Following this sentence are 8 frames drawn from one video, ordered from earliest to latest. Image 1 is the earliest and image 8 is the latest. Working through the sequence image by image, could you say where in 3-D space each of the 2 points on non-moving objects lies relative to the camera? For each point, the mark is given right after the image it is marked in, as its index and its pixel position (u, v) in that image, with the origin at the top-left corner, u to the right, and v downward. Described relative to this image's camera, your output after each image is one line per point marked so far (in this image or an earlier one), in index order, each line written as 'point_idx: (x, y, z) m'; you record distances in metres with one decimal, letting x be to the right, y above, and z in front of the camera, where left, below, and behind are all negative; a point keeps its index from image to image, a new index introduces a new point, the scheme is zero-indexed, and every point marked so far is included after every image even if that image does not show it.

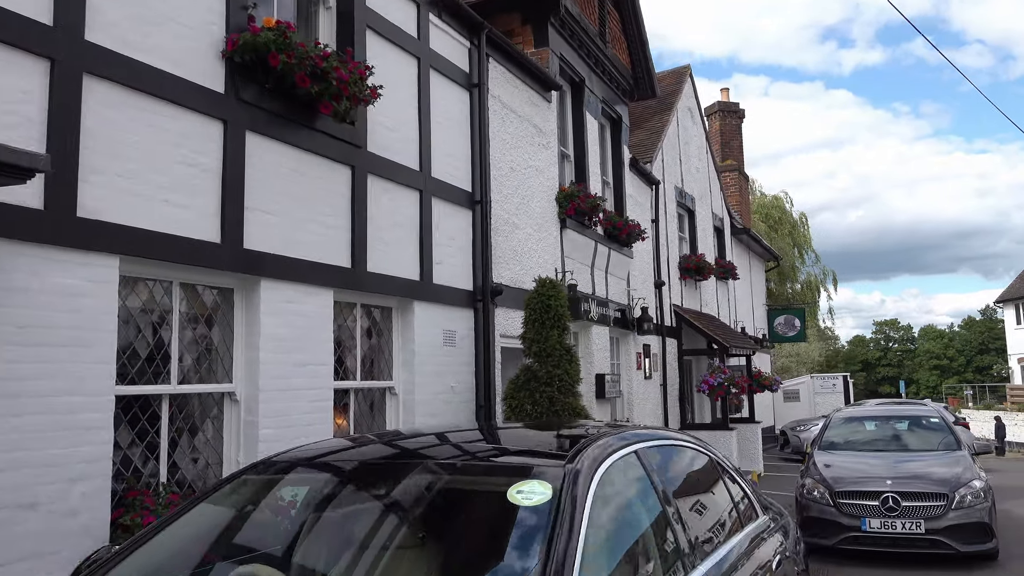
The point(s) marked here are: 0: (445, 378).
0: (-0.5, -0.7, +7.0) m
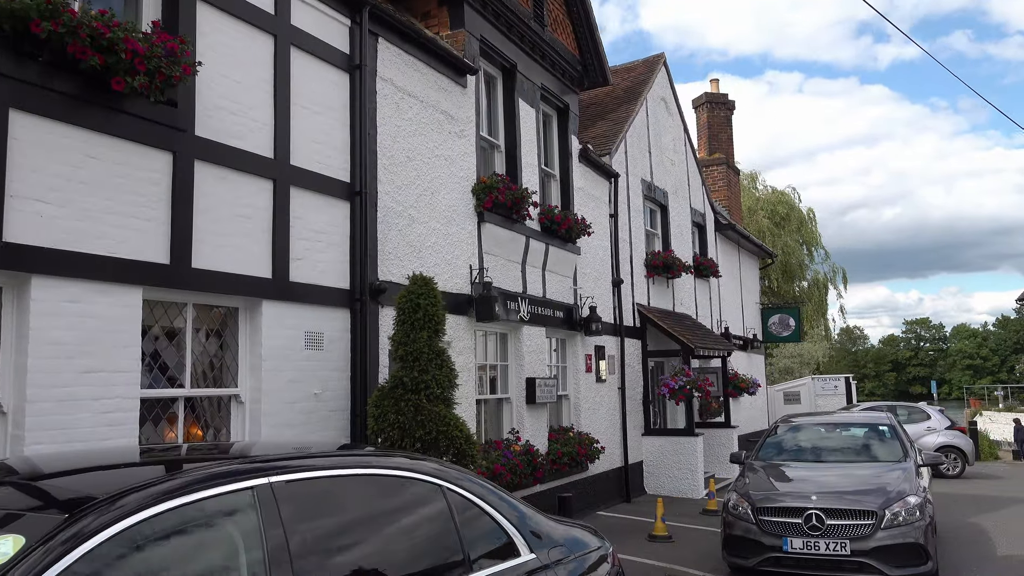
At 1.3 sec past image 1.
0: (-1.5, -0.7, +6.4) m
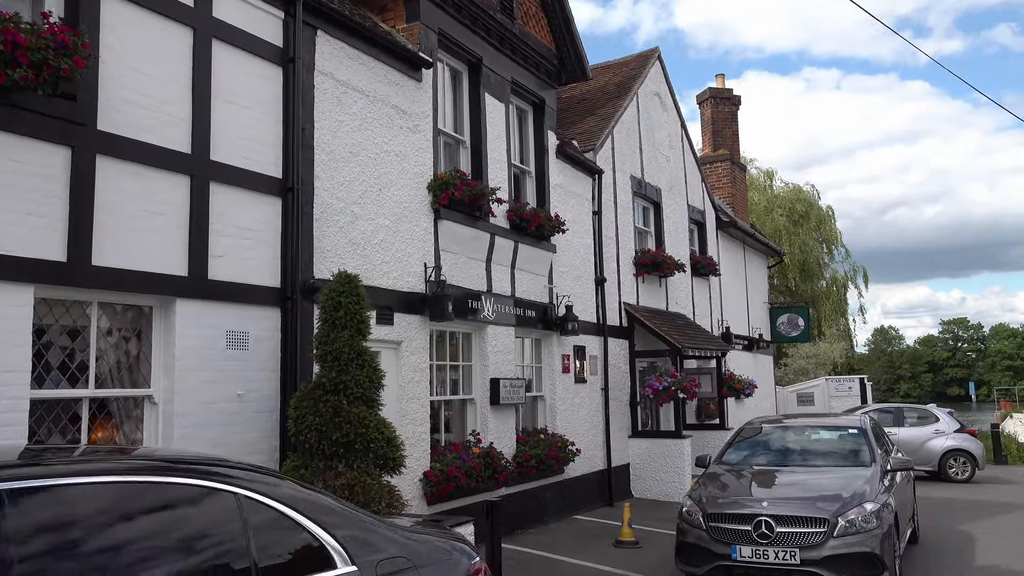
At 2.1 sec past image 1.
0: (-2.0, -0.7, +6.2) m
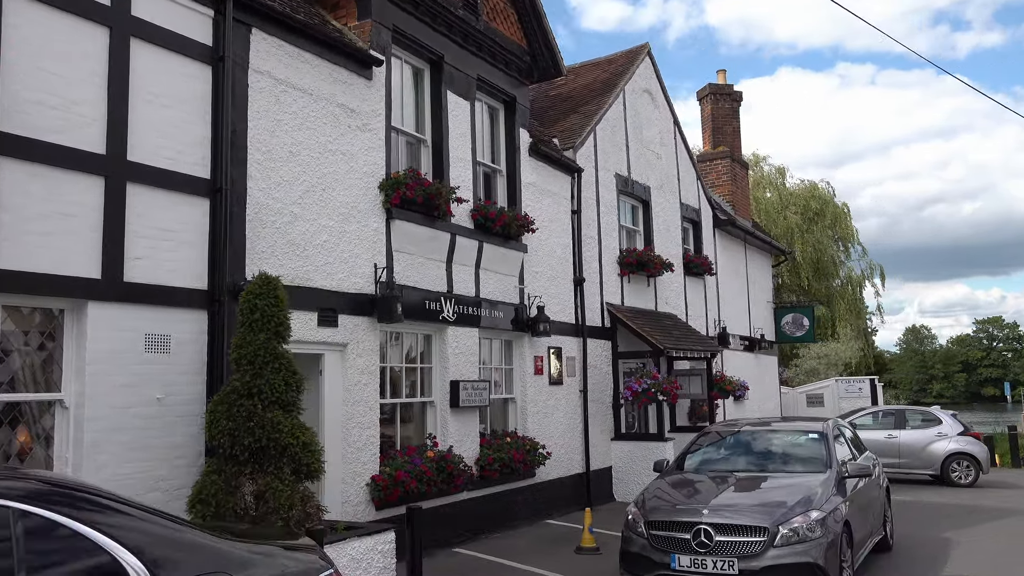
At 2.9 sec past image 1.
0: (-2.6, -0.7, +6.1) m
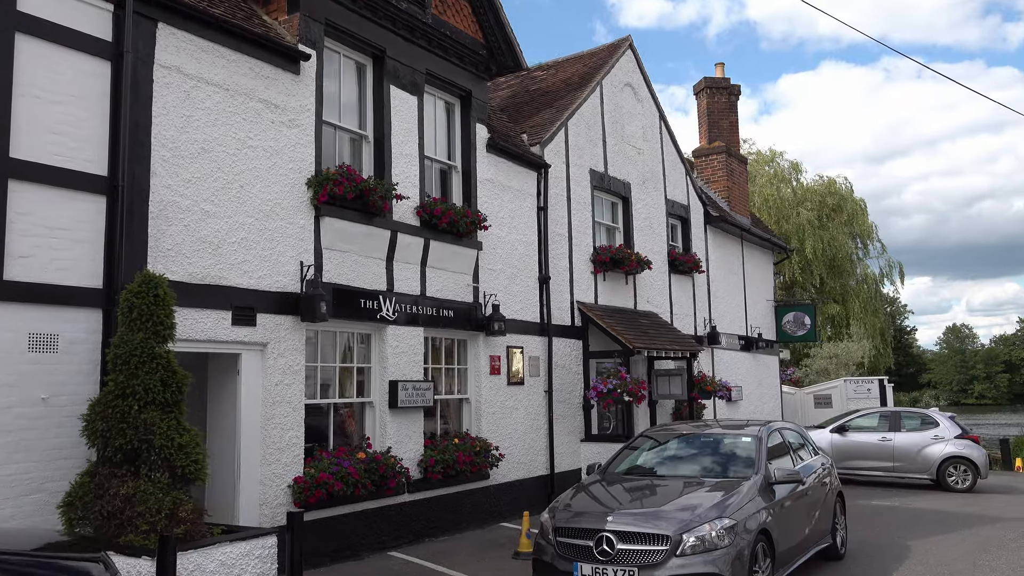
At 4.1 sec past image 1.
0: (-3.3, -0.7, +6.0) m
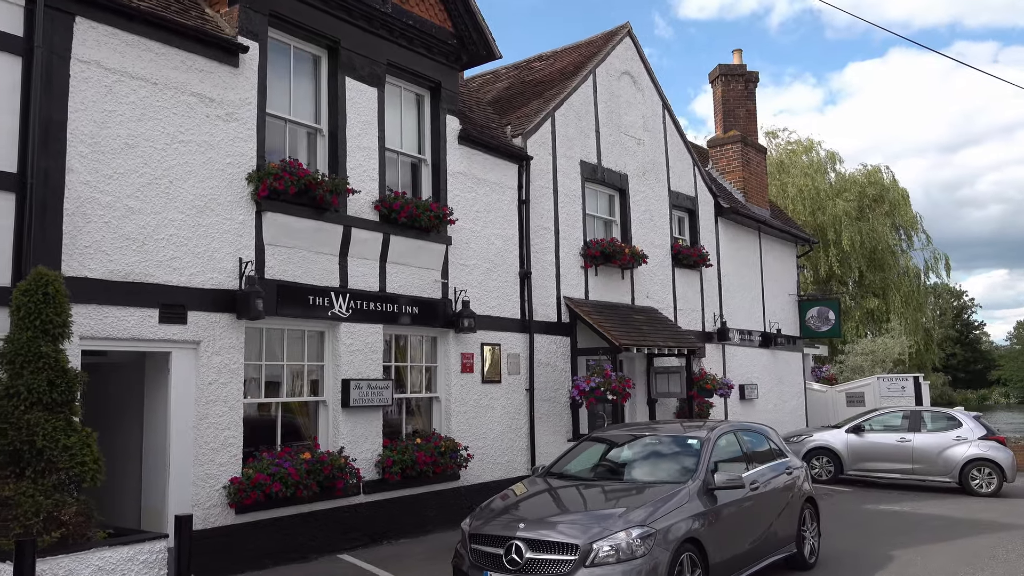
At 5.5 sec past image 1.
0: (-4.0, -0.7, +6.0) m
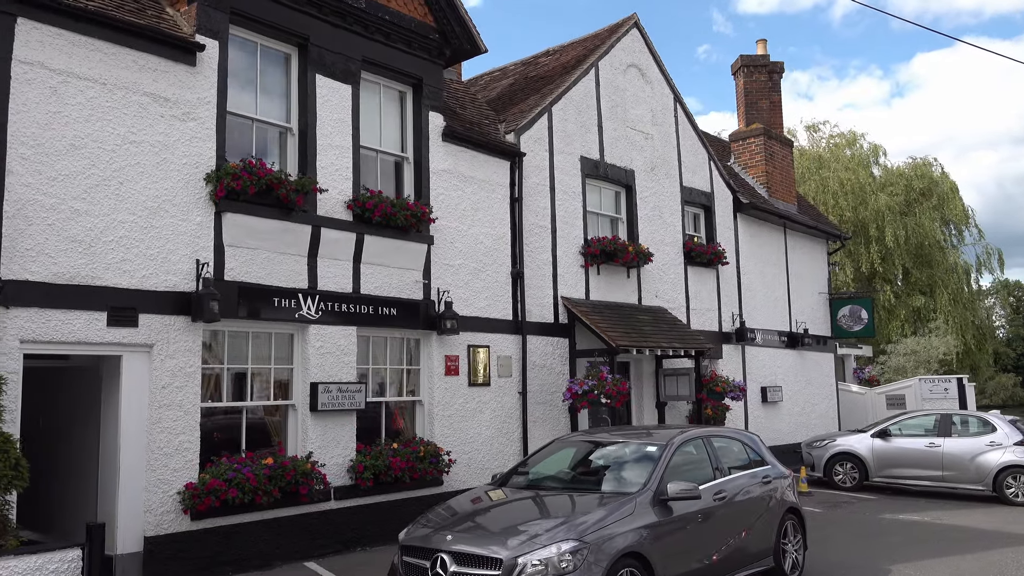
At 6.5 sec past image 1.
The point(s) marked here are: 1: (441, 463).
0: (-4.5, -0.7, +6.0) m
1: (-0.8, -1.9, +9.8) m
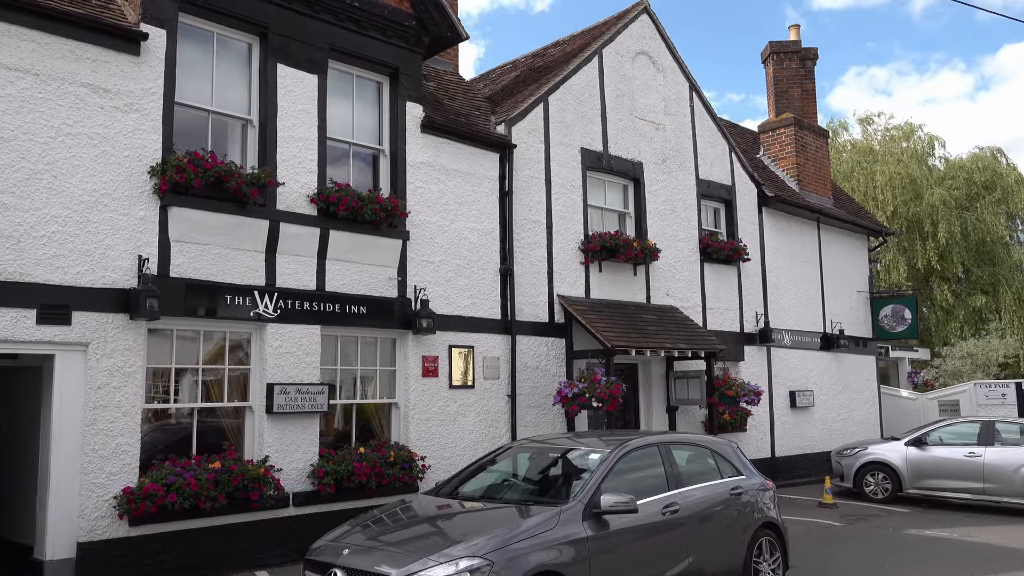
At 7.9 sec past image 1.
0: (-5.0, -0.7, +5.8) m
1: (-1.0, -1.9, +9.3) m
